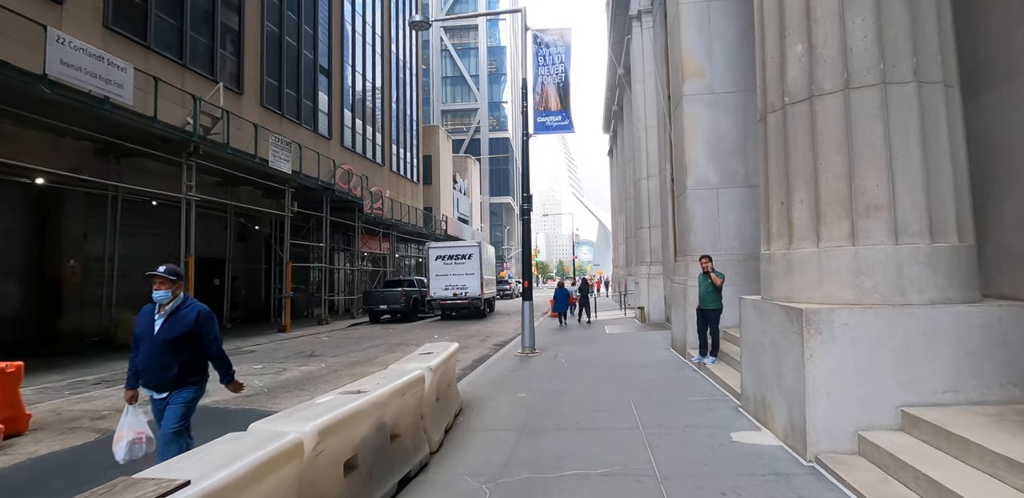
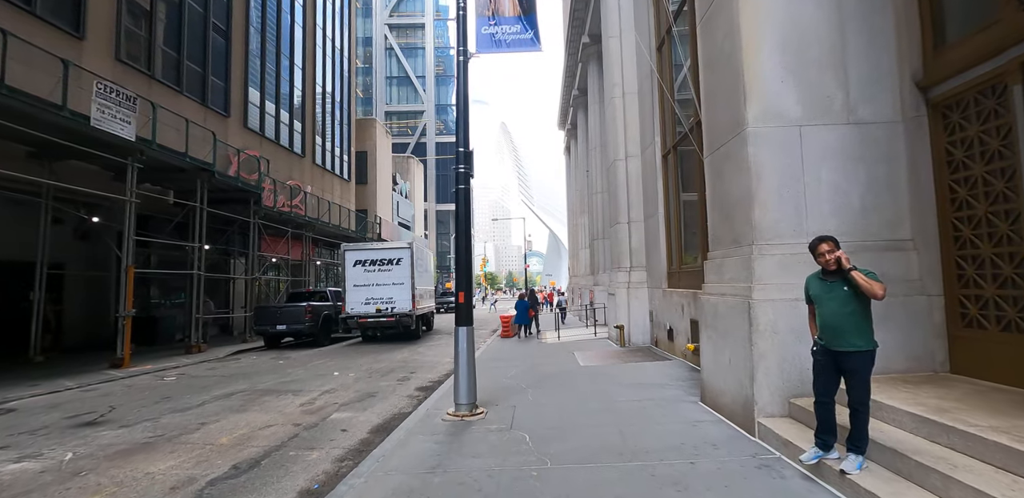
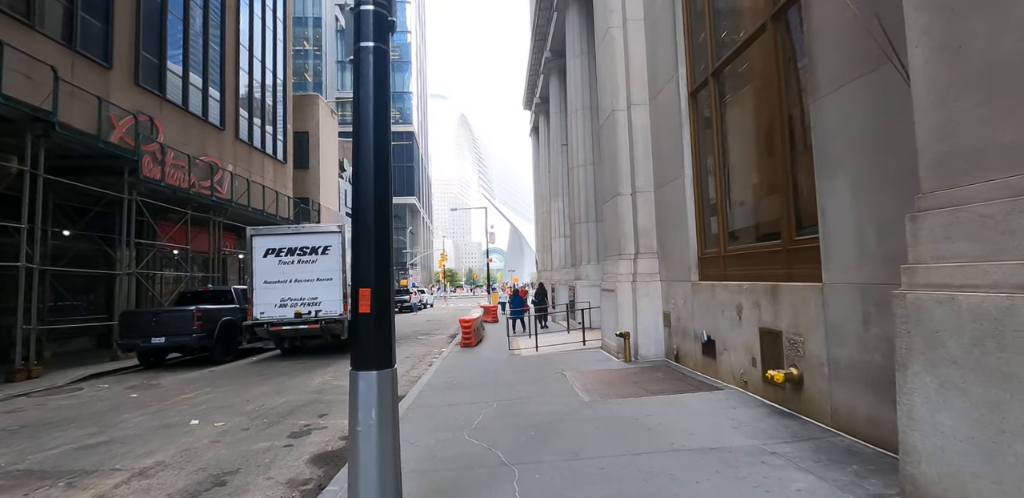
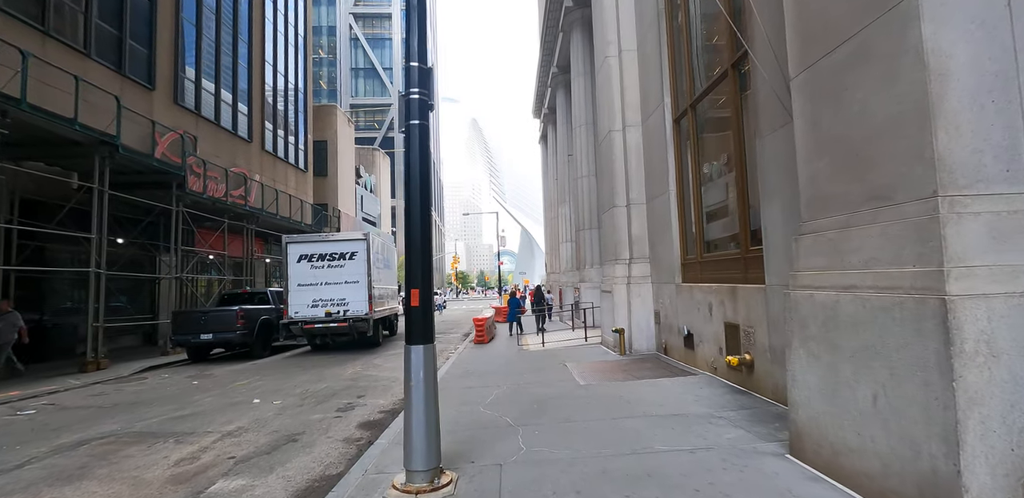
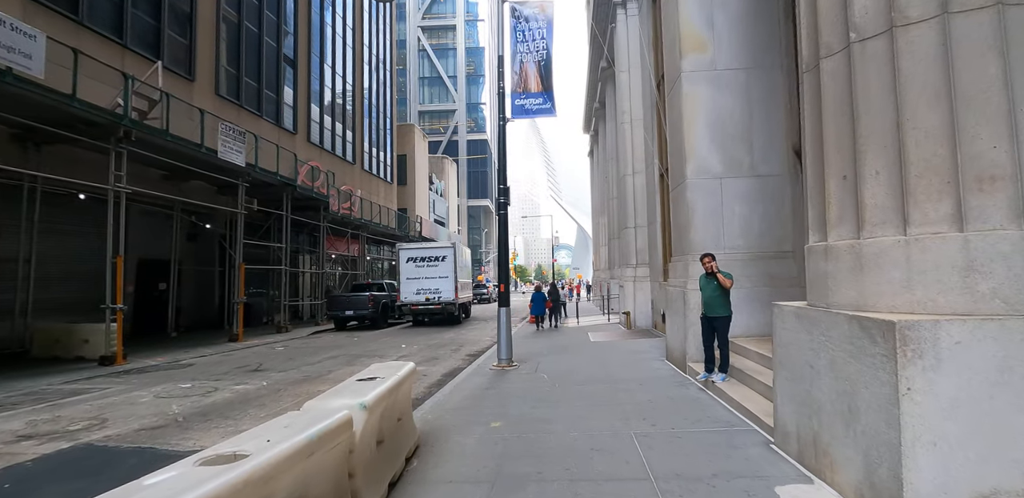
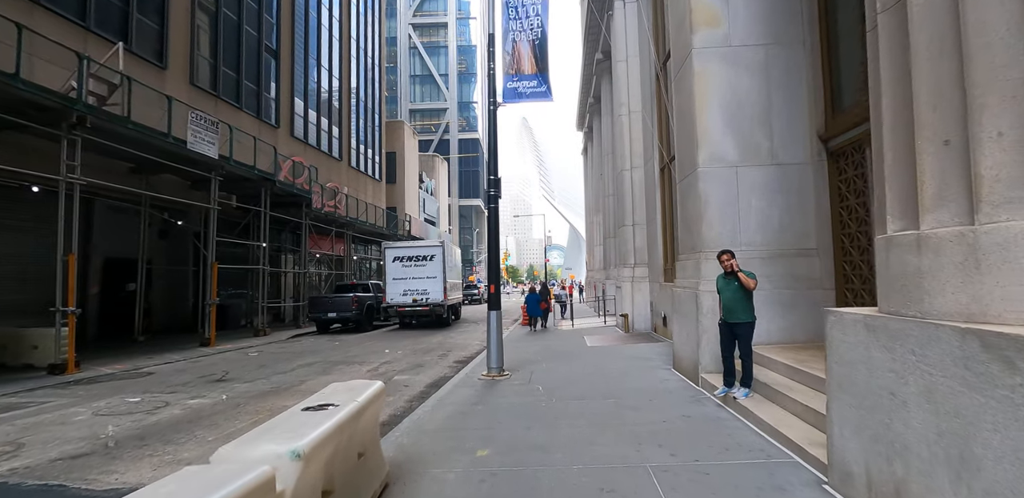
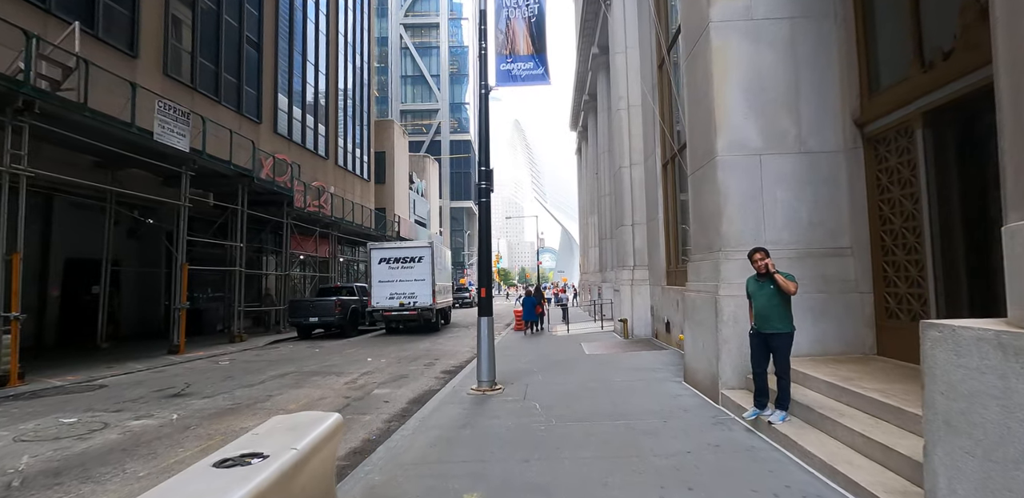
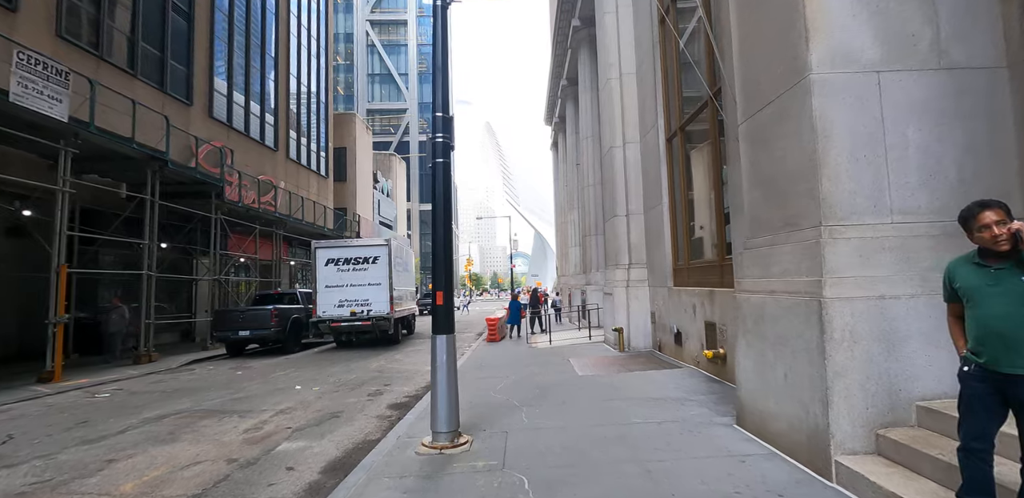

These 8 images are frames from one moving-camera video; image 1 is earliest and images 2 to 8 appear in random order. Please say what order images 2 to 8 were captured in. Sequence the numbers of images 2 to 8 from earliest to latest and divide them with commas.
5, 6, 7, 2, 8, 4, 3
